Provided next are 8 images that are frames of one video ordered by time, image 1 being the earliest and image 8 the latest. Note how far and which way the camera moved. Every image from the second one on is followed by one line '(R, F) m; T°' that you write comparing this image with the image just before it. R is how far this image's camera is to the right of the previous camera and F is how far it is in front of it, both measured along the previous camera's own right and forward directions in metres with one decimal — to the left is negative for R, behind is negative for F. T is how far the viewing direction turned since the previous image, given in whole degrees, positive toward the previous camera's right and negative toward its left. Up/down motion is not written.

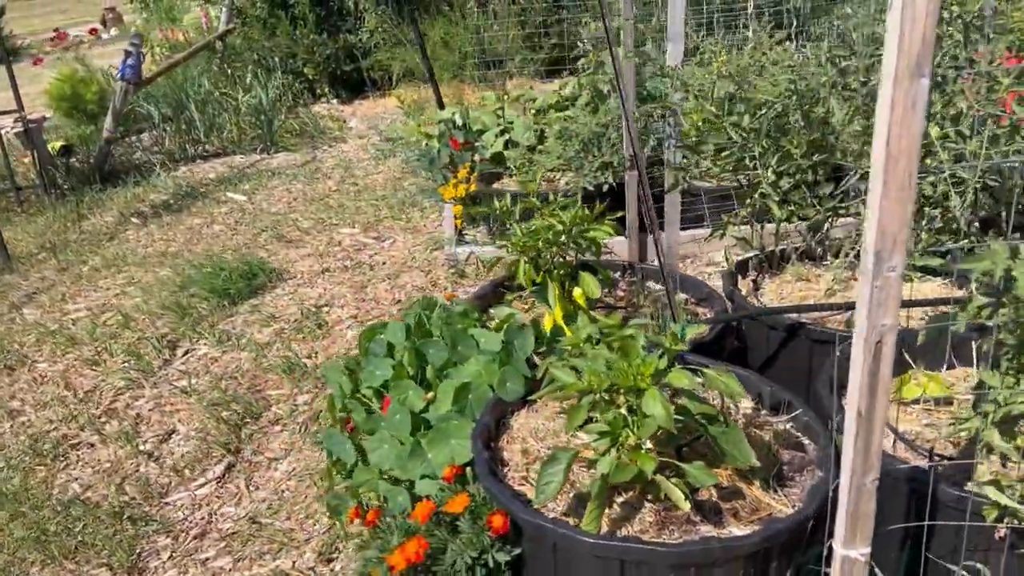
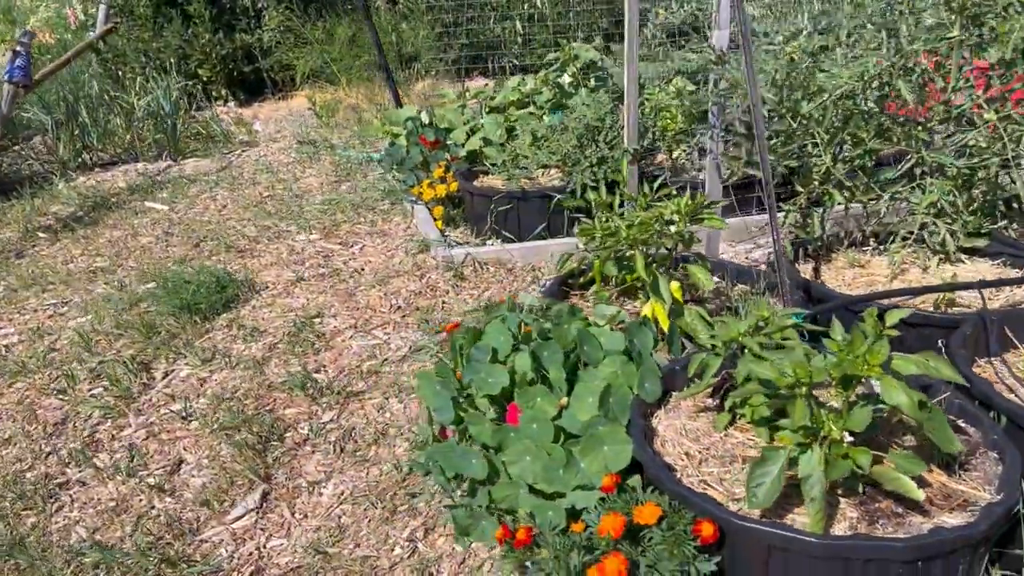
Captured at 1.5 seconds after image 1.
(-0.5, +0.2) m; +9°
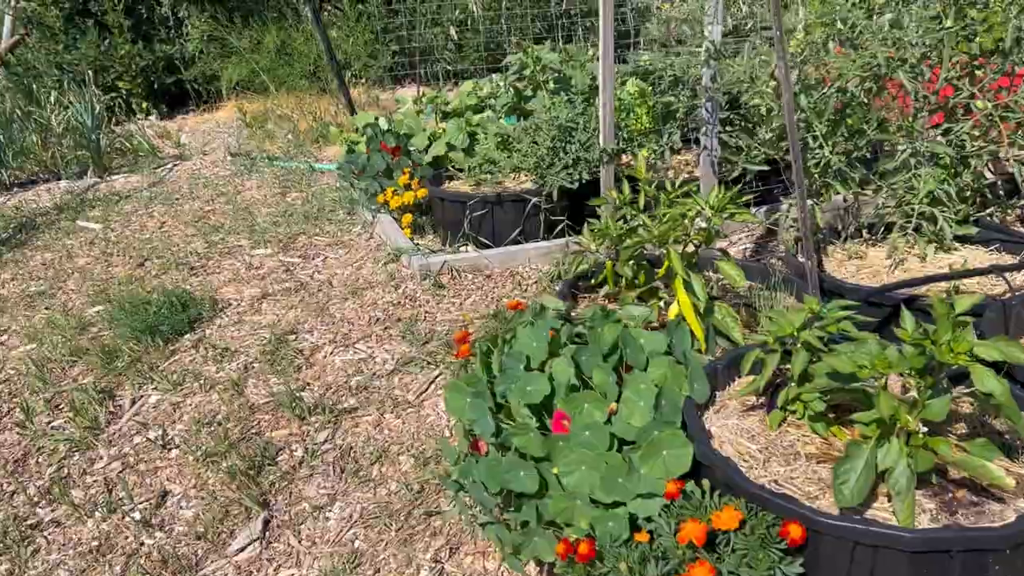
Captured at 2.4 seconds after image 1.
(-0.2, +0.1) m; +5°
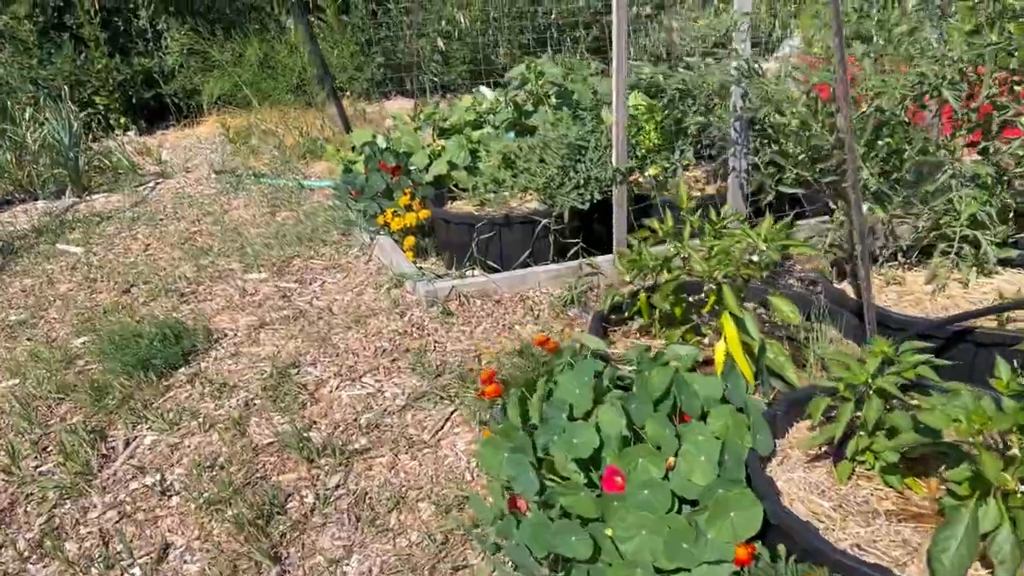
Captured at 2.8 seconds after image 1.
(-0.1, +0.1) m; +1°
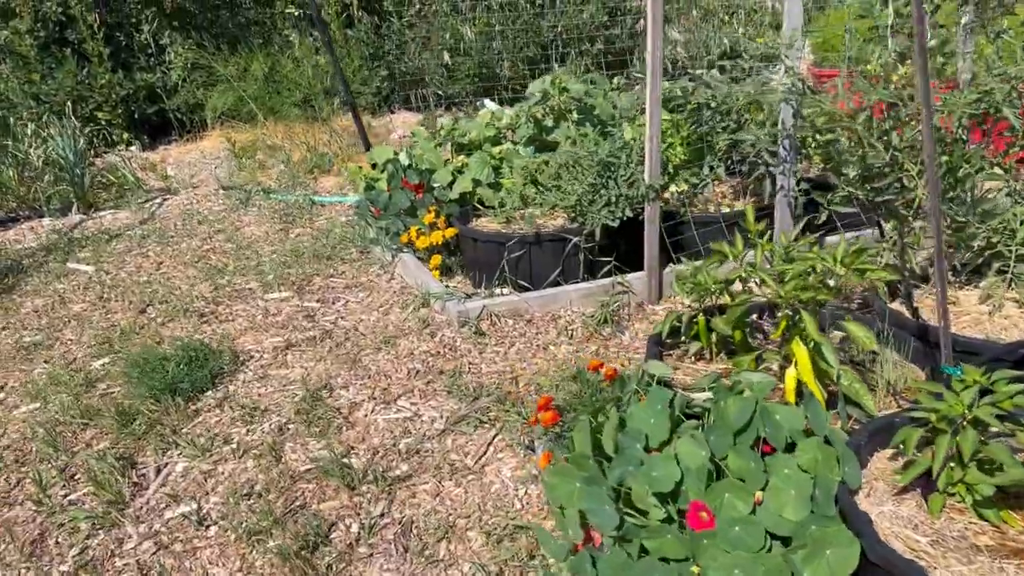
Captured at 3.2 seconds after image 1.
(-0.2, +0.1) m; +1°
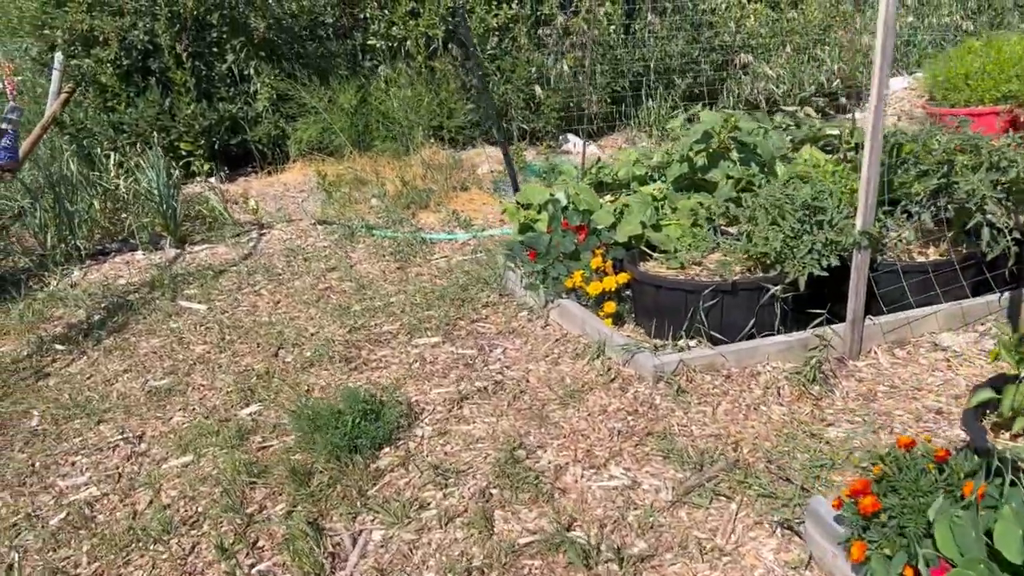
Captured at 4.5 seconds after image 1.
(-0.6, +0.2) m; -1°
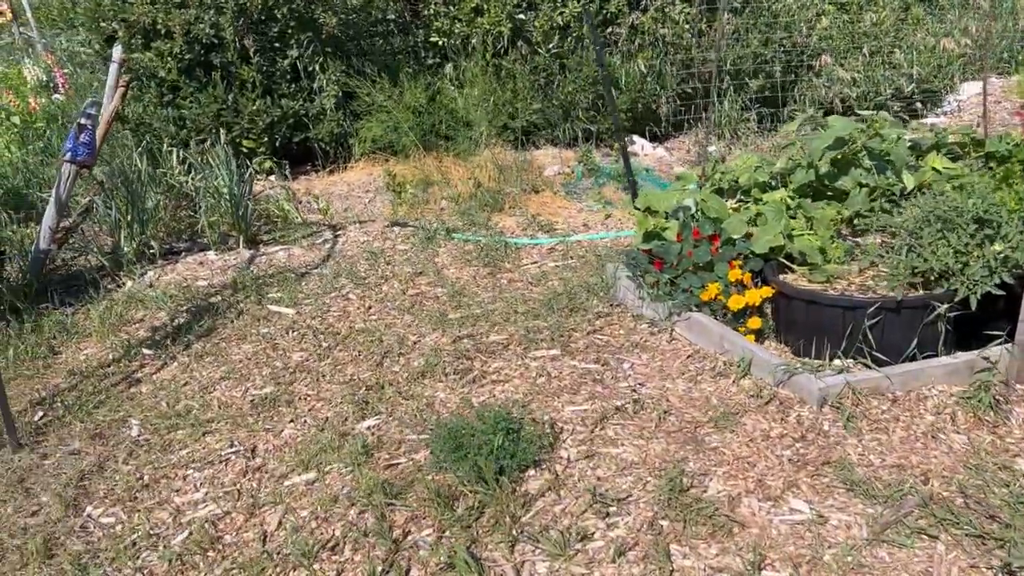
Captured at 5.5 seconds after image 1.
(-0.5, +0.2) m; -1°
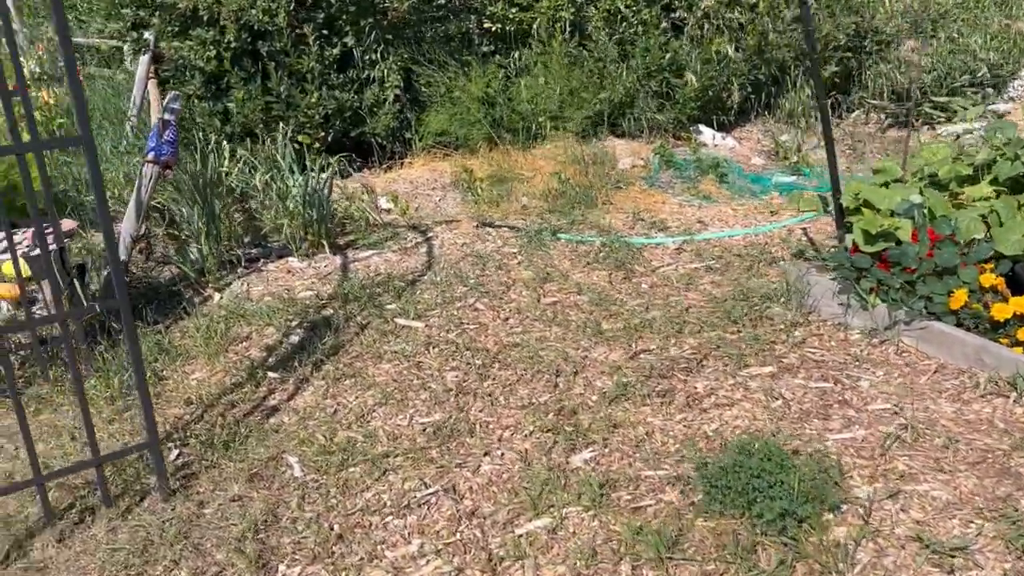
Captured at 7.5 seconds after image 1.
(-0.9, +0.4) m; +3°
